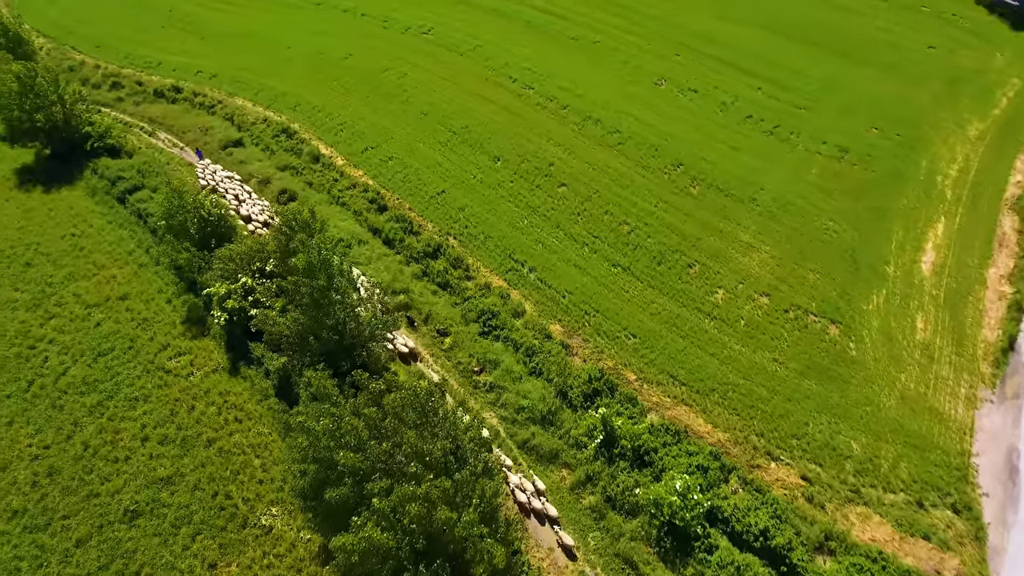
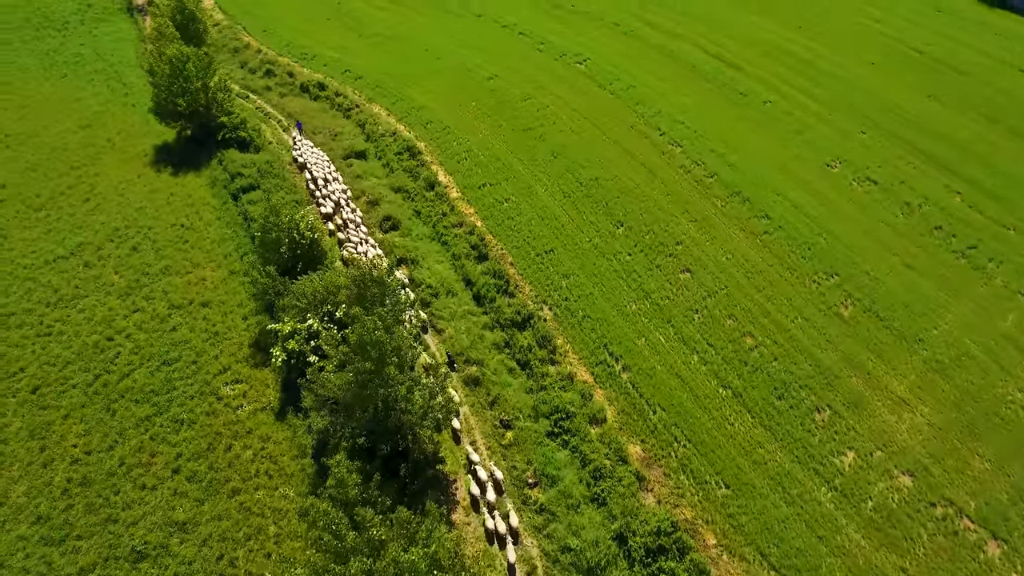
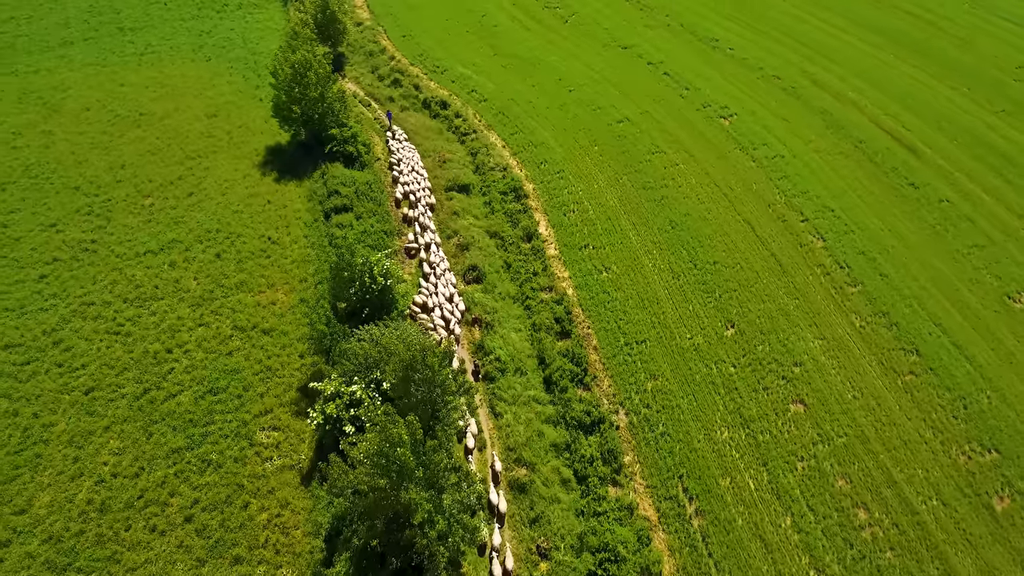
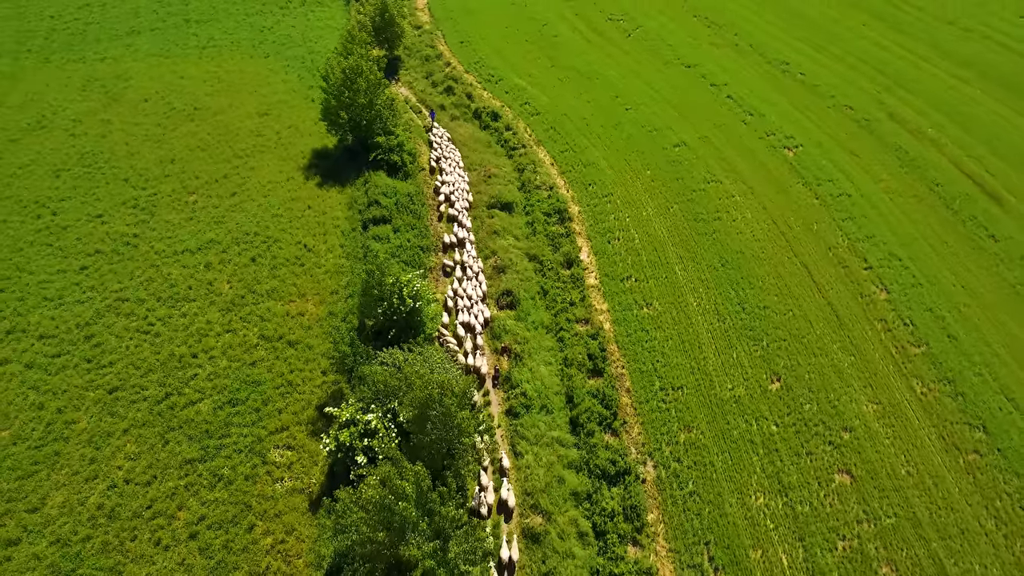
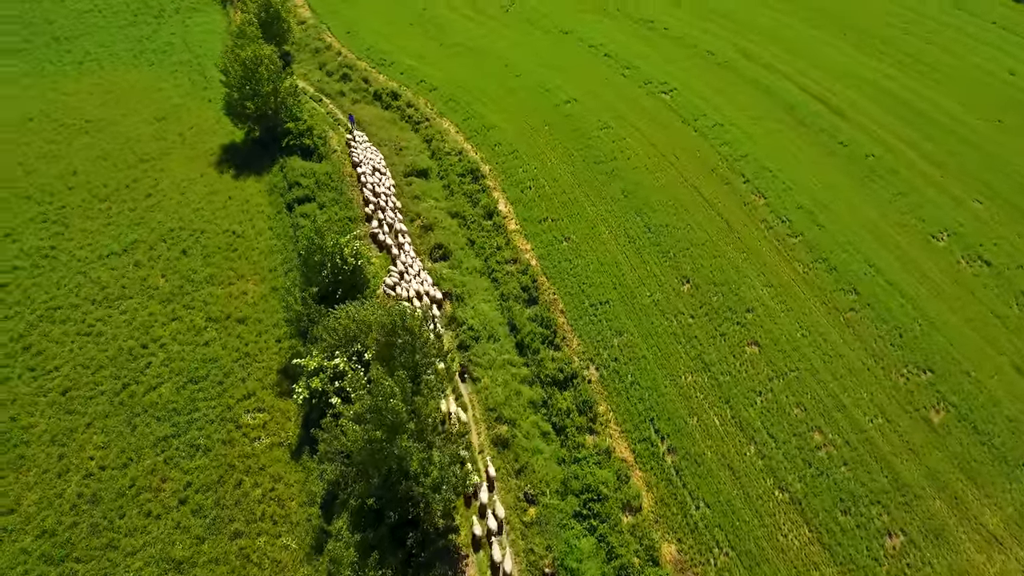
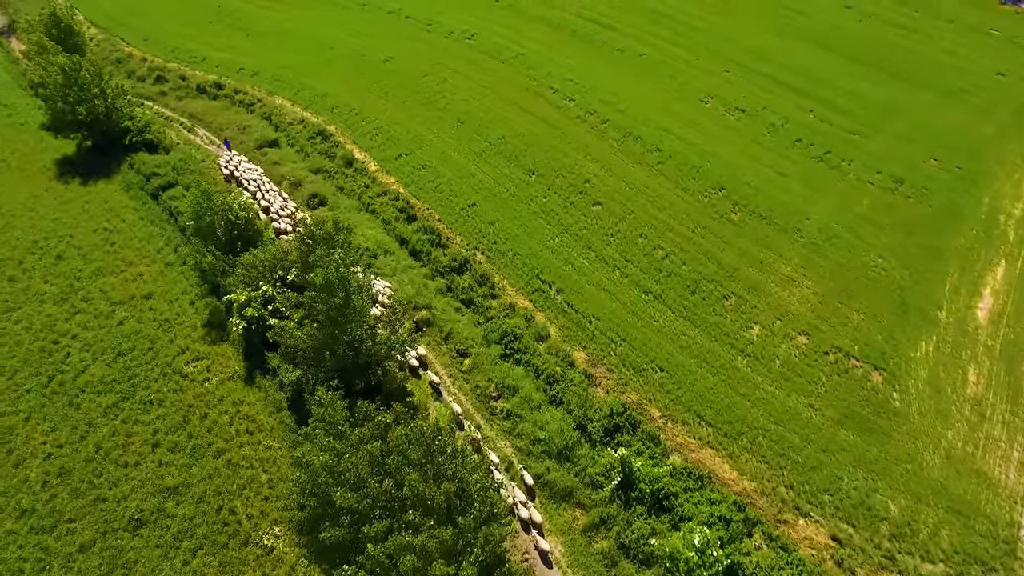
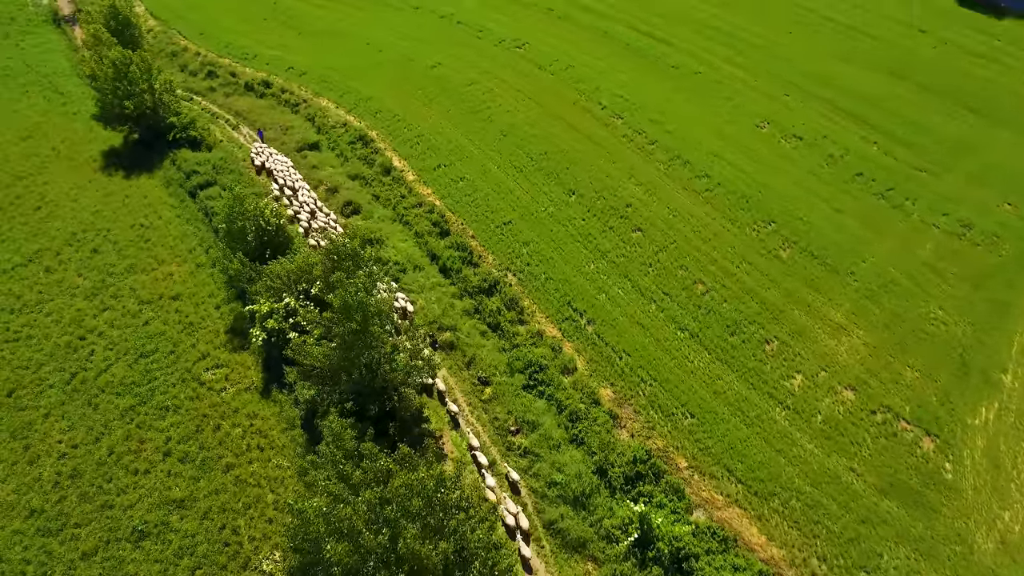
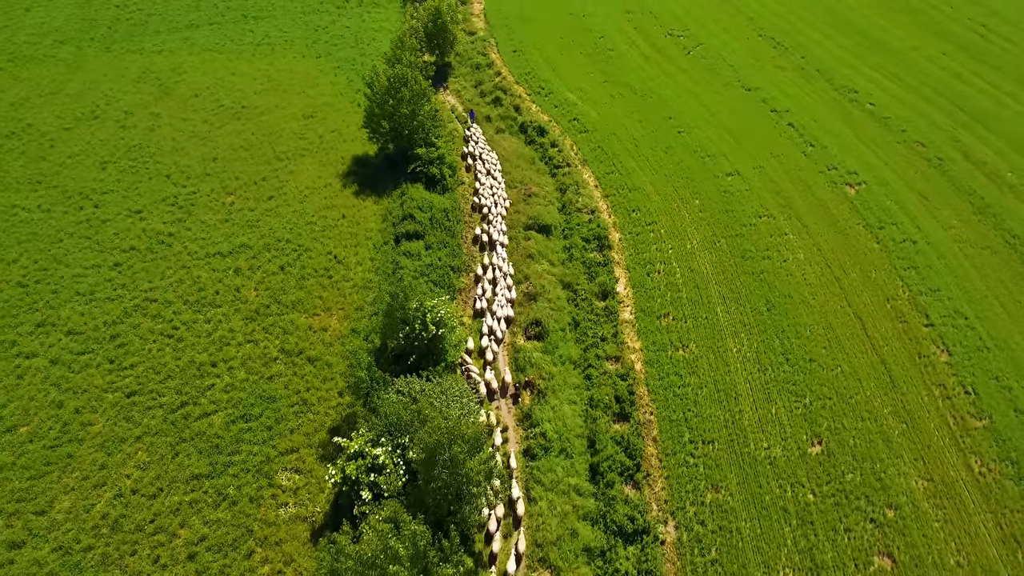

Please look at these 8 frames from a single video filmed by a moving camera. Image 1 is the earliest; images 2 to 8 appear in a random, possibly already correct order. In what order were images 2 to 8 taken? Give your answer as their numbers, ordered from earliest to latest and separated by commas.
6, 7, 2, 5, 3, 4, 8
